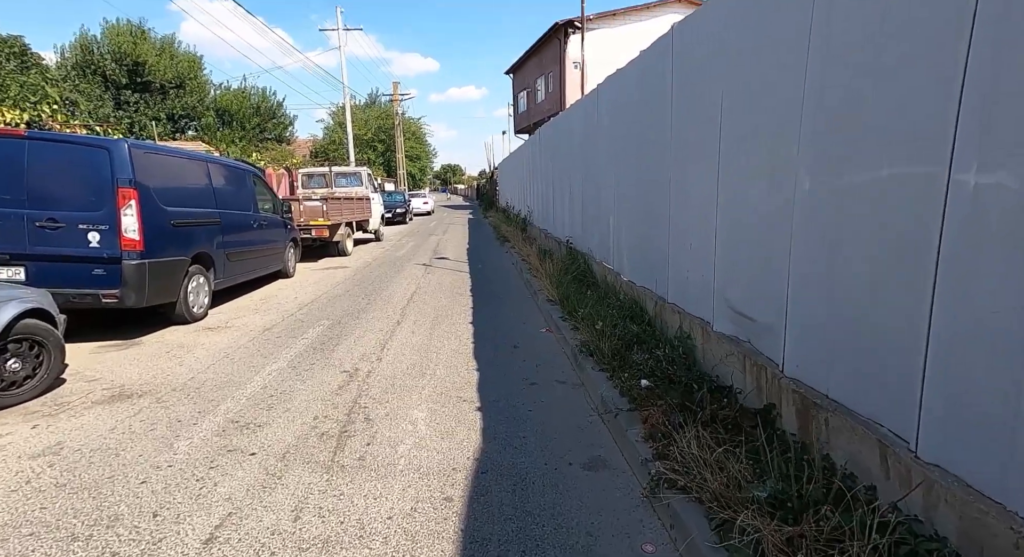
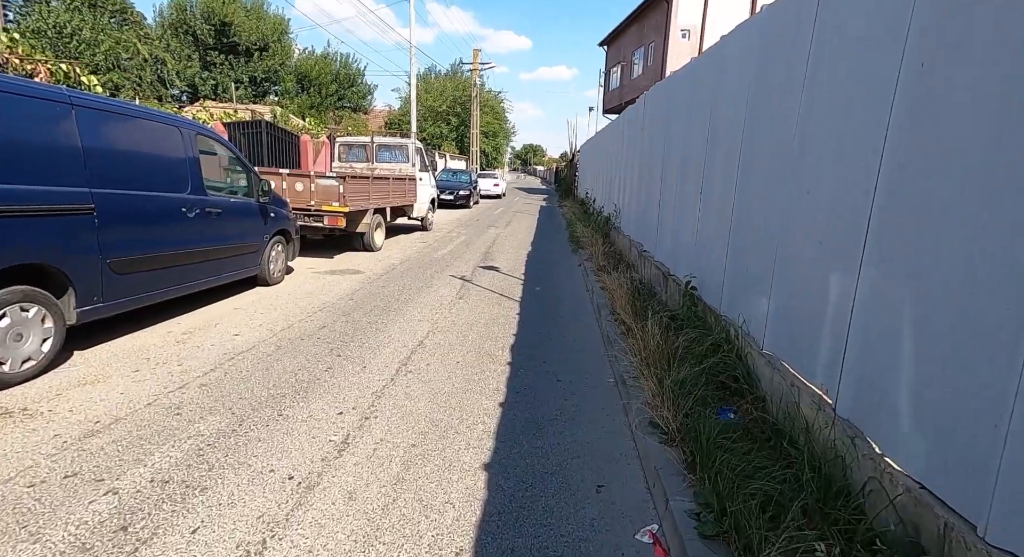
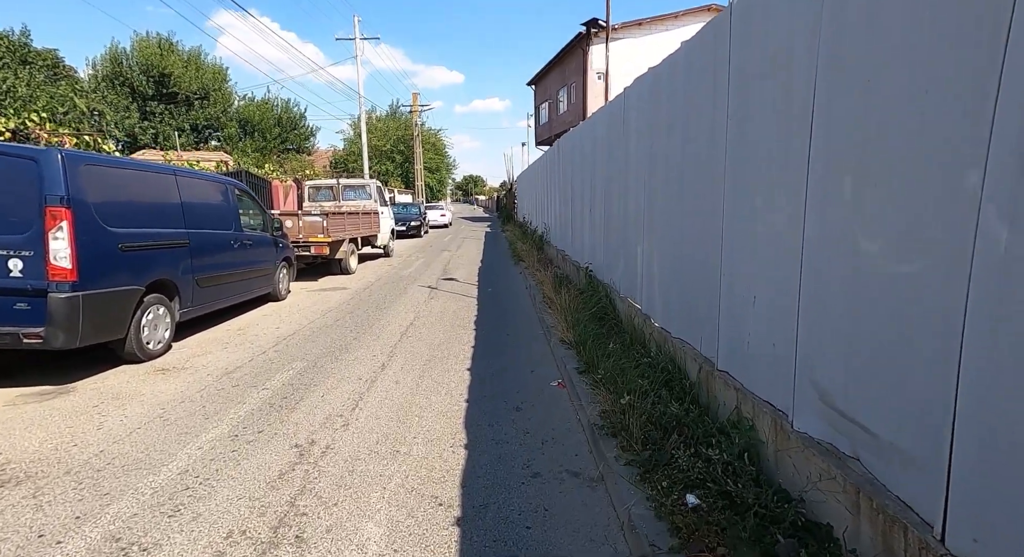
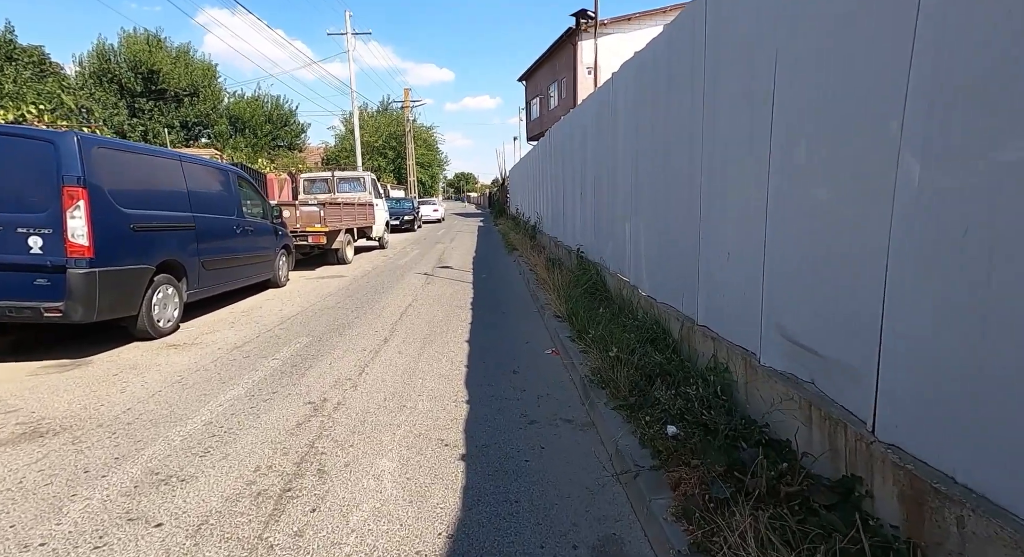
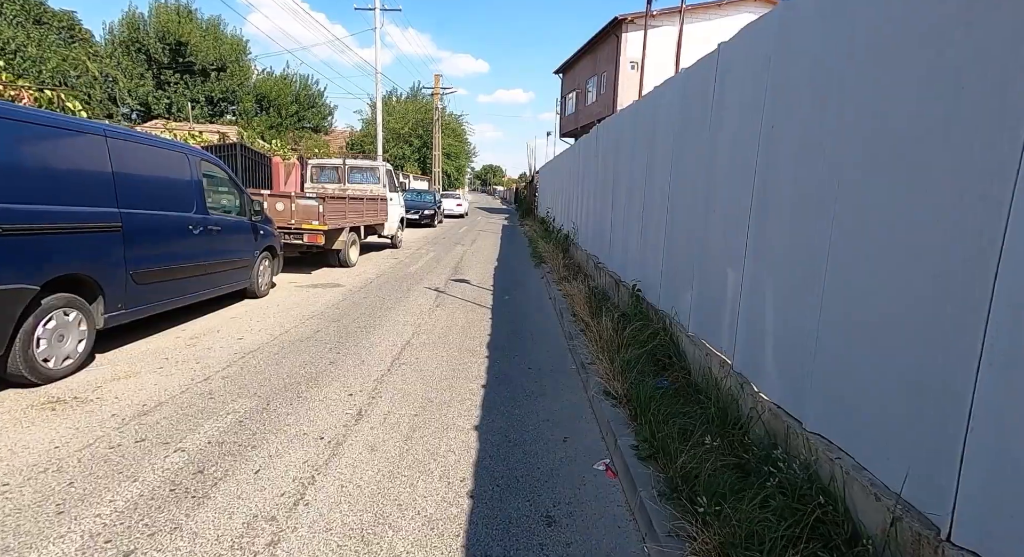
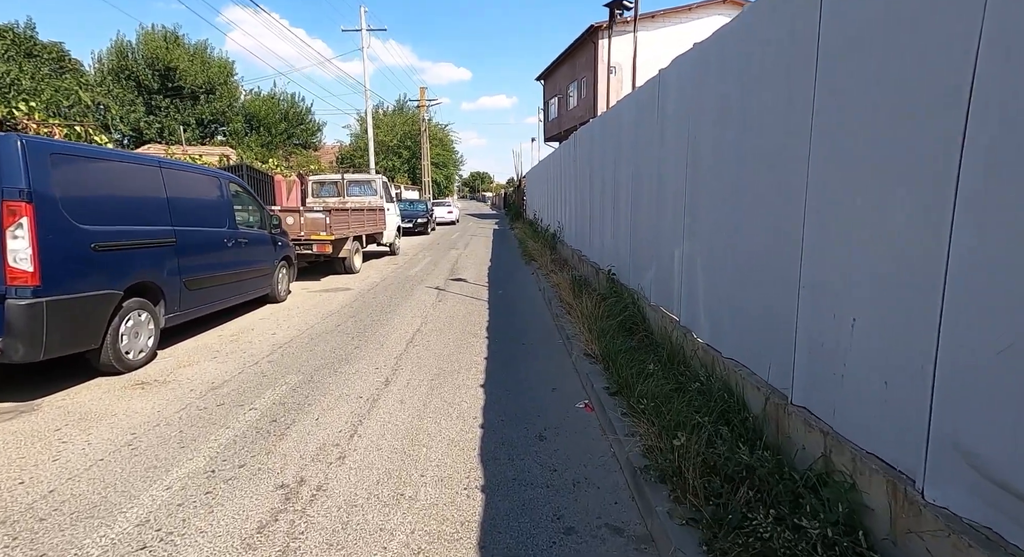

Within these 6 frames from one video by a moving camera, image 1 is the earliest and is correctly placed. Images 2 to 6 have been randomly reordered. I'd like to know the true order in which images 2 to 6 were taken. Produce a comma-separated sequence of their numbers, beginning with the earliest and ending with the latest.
4, 3, 6, 5, 2
